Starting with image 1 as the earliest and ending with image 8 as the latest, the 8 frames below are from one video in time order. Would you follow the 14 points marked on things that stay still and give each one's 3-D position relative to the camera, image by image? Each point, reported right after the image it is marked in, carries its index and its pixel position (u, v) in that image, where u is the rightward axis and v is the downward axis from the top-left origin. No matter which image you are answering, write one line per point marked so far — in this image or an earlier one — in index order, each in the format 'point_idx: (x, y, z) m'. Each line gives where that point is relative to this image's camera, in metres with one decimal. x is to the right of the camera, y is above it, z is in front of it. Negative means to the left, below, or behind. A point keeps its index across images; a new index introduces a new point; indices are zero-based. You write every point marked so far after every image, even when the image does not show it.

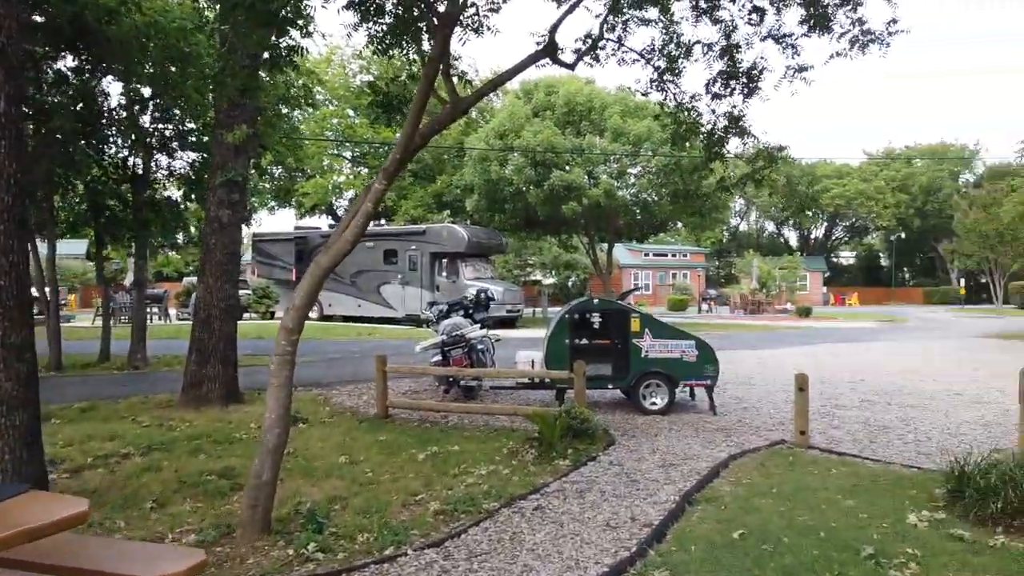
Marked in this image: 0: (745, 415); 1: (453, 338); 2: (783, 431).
0: (+2.8, -1.5, +8.9) m
1: (-0.8, -0.7, +9.8) m
2: (+2.9, -1.5, +7.9) m
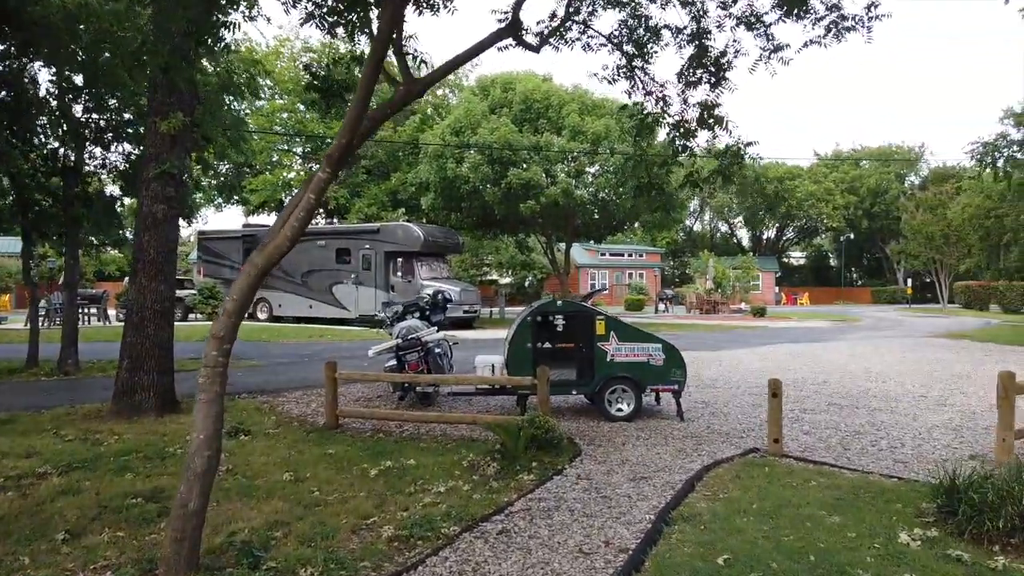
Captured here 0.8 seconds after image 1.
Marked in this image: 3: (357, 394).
0: (+2.3, -1.5, +8.6) m
1: (-1.3, -0.7, +9.3) m
2: (+2.5, -1.5, +7.6) m
3: (-2.0, -1.4, +9.7) m
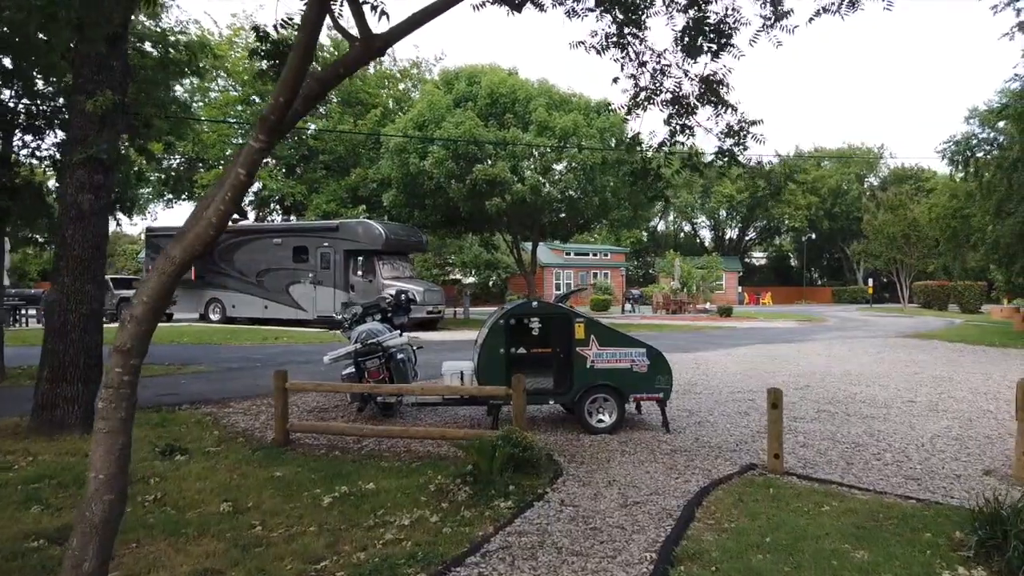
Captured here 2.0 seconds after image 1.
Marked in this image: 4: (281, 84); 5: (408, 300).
0: (+2.0, -1.5, +8.0) m
1: (-1.6, -0.7, +8.5) m
2: (+2.2, -1.5, +6.9) m
3: (-2.4, -1.4, +8.8) m
4: (-1.1, +0.9, +3.5) m
5: (-1.4, -0.1, +10.2) m
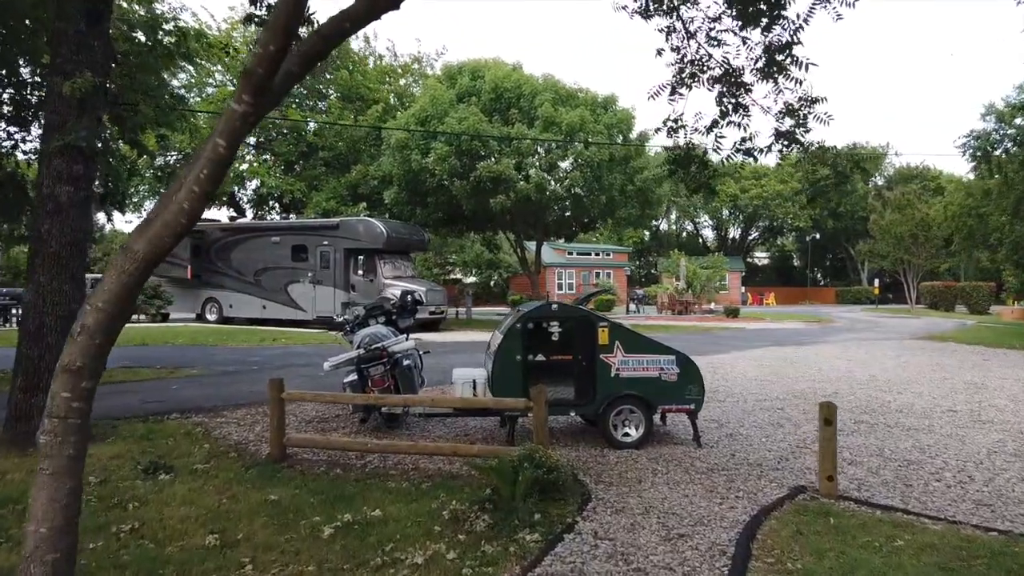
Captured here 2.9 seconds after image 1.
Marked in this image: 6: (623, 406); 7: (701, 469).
0: (+2.2, -1.5, +7.3) m
1: (-1.5, -0.7, +7.8) m
2: (+2.4, -1.6, +6.3) m
3: (-2.2, -1.4, +8.1) m
4: (-0.9, +0.9, +2.8) m
5: (-1.2, -0.2, +9.5) m
6: (+1.1, -1.1, +7.2) m
7: (+1.6, -1.6, +6.4) m
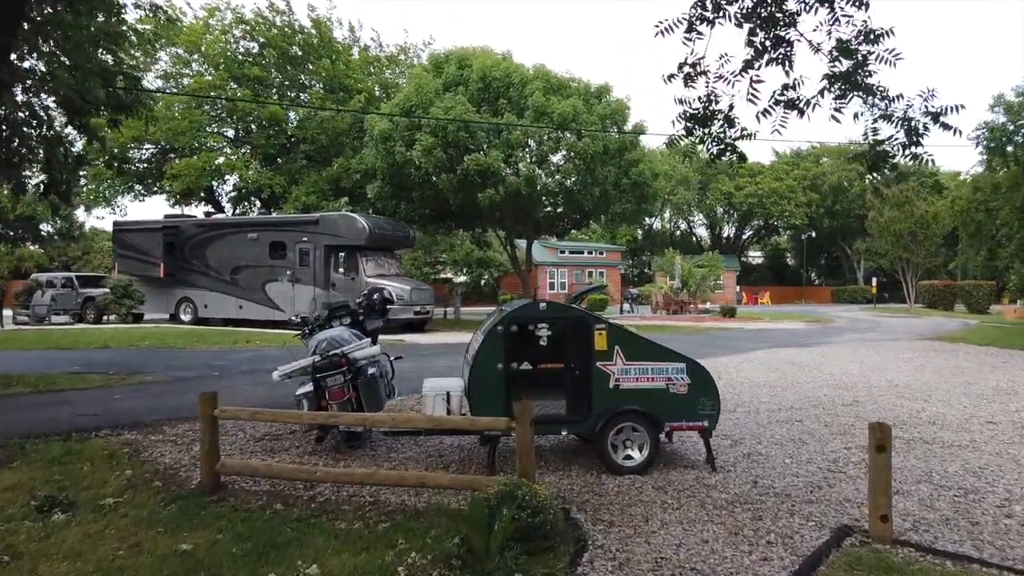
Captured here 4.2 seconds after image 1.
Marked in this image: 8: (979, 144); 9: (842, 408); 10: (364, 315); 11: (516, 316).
0: (+2.0, -1.5, +6.2) m
1: (-1.6, -0.6, +6.7) m
2: (+2.2, -1.5, +5.2) m
3: (-2.4, -1.3, +7.0) m
4: (-1.0, +1.0, +1.7) m
5: (-1.4, -0.1, +8.4) m
6: (+0.9, -1.1, +6.1) m
7: (+1.5, -1.5, +5.3) m
8: (+12.4, +3.8, +19.9) m
9: (+4.1, -1.5, +9.4) m
10: (-1.6, -0.3, +8.0) m
11: (0.0, -0.2, +5.9) m
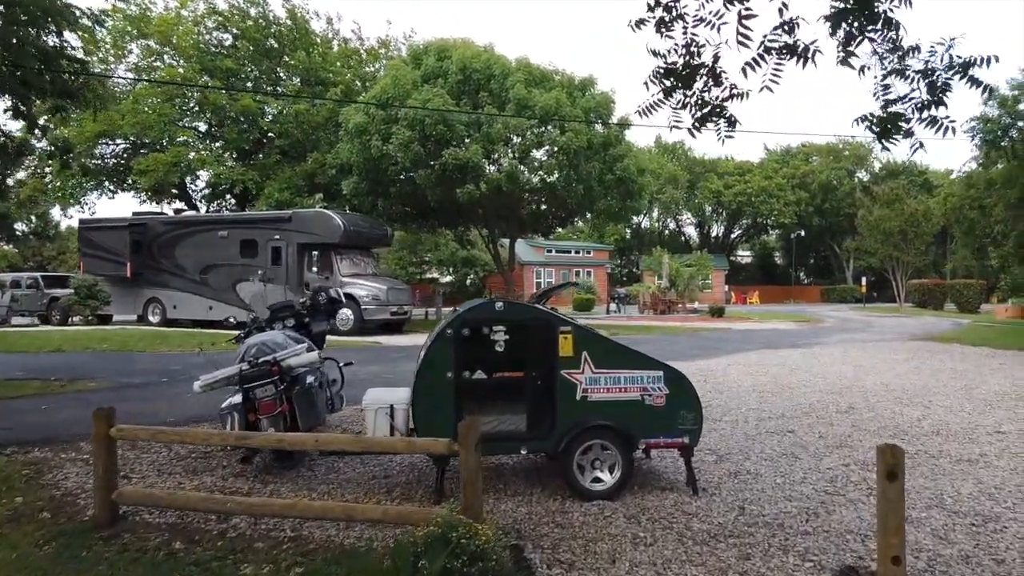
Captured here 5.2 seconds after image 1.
0: (+1.7, -1.5, +5.4) m
1: (-2.0, -0.6, +5.8) m
2: (+1.9, -1.5, +4.4) m
3: (-2.7, -1.3, +6.2) m
4: (-1.3, +1.0, +0.9) m
5: (-1.8, -0.1, +7.6) m
6: (+0.6, -1.1, +5.3) m
7: (+1.1, -1.5, +4.5) m
8: (+11.8, +3.9, +19.3) m
9: (+3.8, -1.5, +8.7) m
10: (-2.0, -0.3, +7.2) m
11: (-0.3, -0.2, +5.1) m
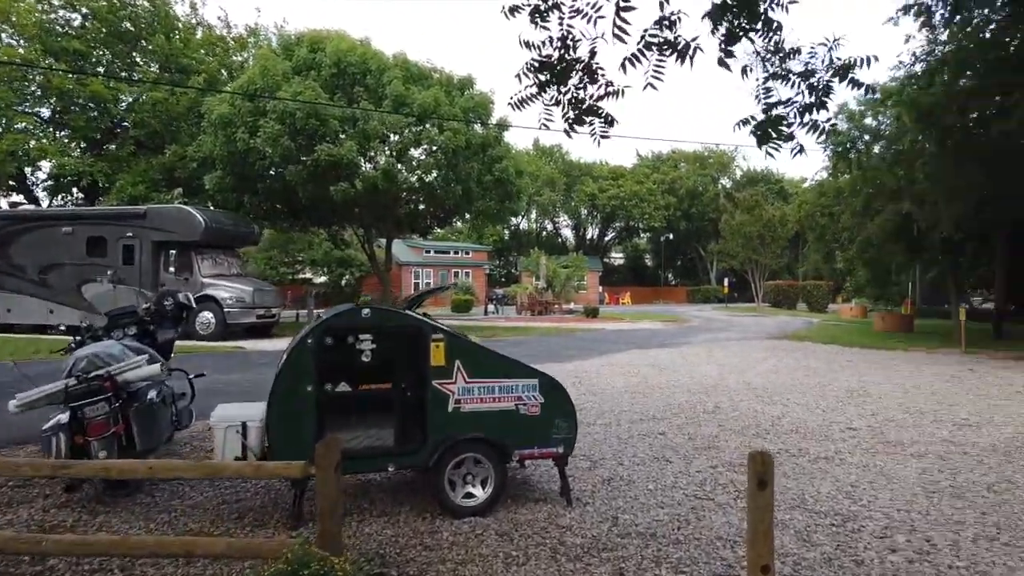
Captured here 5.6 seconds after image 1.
0: (+0.7, -1.5, +5.3) m
1: (-2.9, -0.7, +5.2) m
2: (+1.1, -1.5, +4.4) m
3: (-3.7, -1.4, +5.4) m
4: (-1.4, +0.9, +0.4) m
5: (-3.0, -0.1, +6.9) m
6: (-0.3, -1.1, +5.1) m
7: (+0.4, -1.5, +4.4) m
8: (+8.6, +3.8, +20.6) m
9: (+2.3, -1.5, +8.9) m
10: (-3.1, -0.3, +6.5) m
11: (-1.2, -0.2, +4.8) m
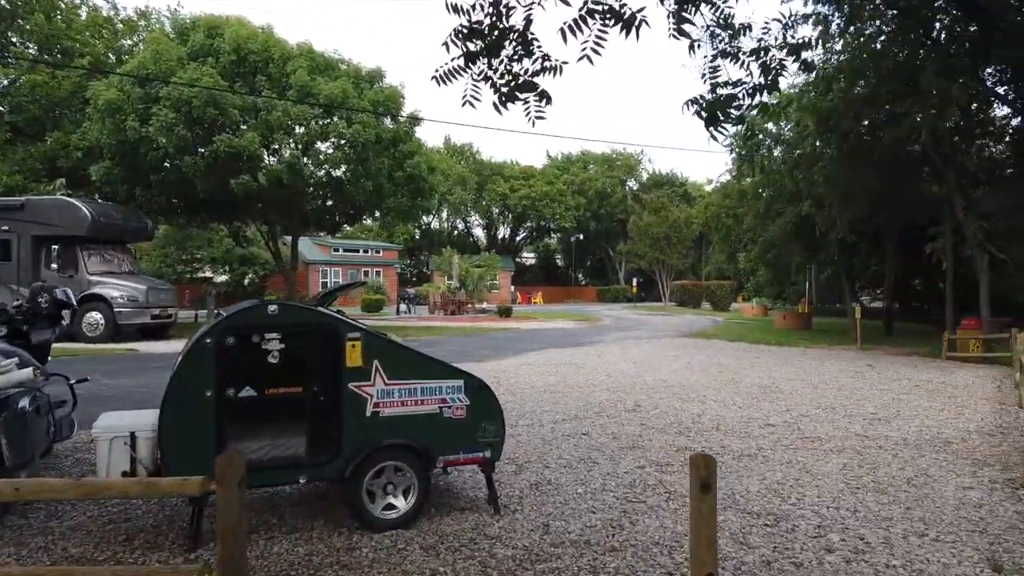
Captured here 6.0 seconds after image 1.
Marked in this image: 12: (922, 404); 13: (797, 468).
0: (+0.2, -1.5, +5.1) m
1: (-3.4, -0.6, +4.5) m
2: (+0.7, -1.5, +4.2) m
3: (-4.2, -1.3, +4.6) m
4: (-1.4, +1.0, -0.1) m
5: (-3.7, -0.1, +6.2) m
6: (-0.8, -1.1, +4.7) m
7: (0.0, -1.5, +4.1) m
8: (+6.2, +3.9, +21.2) m
9: (+1.3, -1.5, +8.8) m
10: (-3.7, -0.3, +5.8) m
11: (-1.6, -0.2, +4.3) m
12: (+5.2, -1.5, +9.6) m
13: (+2.4, -1.5, +6.3) m
